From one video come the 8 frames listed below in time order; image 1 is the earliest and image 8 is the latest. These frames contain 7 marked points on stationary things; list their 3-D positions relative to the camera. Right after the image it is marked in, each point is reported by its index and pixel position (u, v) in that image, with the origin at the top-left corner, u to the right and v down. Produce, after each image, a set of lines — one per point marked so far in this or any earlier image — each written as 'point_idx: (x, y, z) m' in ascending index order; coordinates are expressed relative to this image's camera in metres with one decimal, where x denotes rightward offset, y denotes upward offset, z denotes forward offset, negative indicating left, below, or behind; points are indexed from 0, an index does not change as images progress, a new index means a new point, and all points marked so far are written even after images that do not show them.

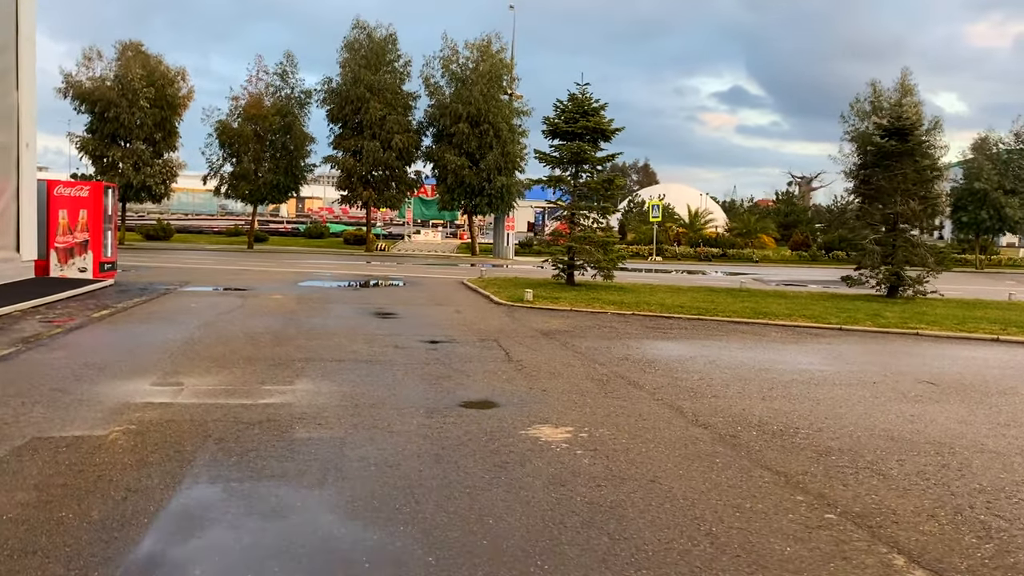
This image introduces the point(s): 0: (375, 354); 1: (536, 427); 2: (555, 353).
0: (-1.6, -0.7, +9.8) m
1: (+0.2, -1.0, +6.4) m
2: (+0.5, -0.8, +10.0) m
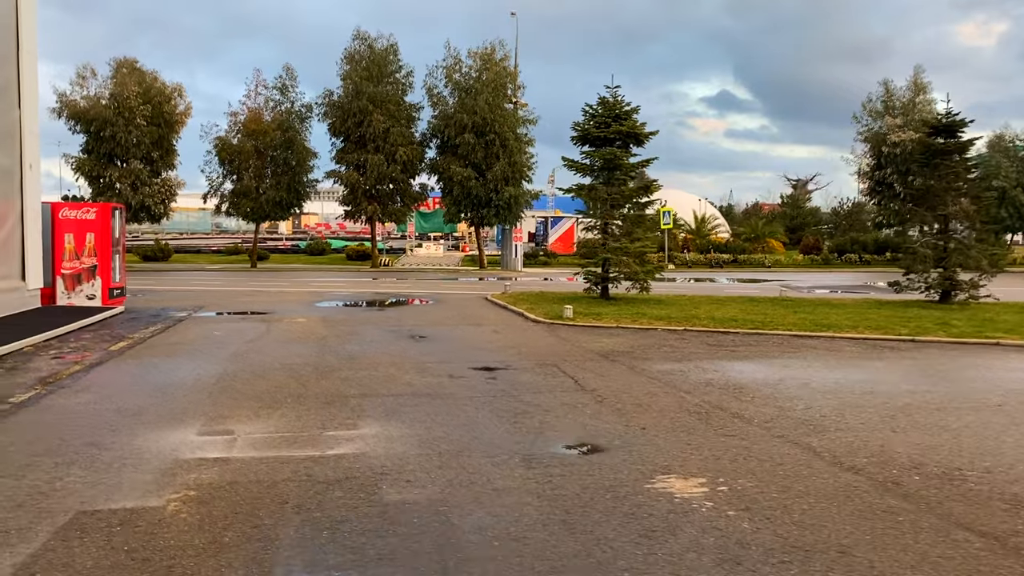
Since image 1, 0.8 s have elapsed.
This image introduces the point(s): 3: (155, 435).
0: (-0.8, -1.0, +8.8) m
1: (+1.0, -1.2, +5.5) m
2: (+1.2, -1.0, +9.1) m
3: (-2.8, -1.1, +6.6) m
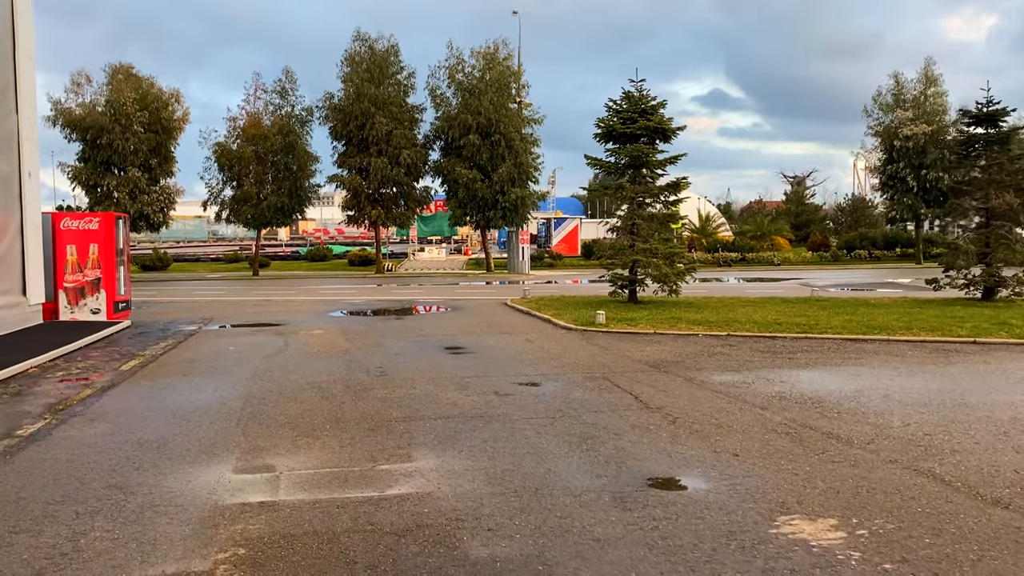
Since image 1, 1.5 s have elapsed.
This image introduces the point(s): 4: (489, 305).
0: (-0.3, -1.1, +8.1) m
1: (+1.5, -1.3, +4.7) m
2: (+1.8, -1.0, +8.3) m
3: (-2.2, -1.3, +5.8) m
4: (-0.5, -0.4, +19.7) m
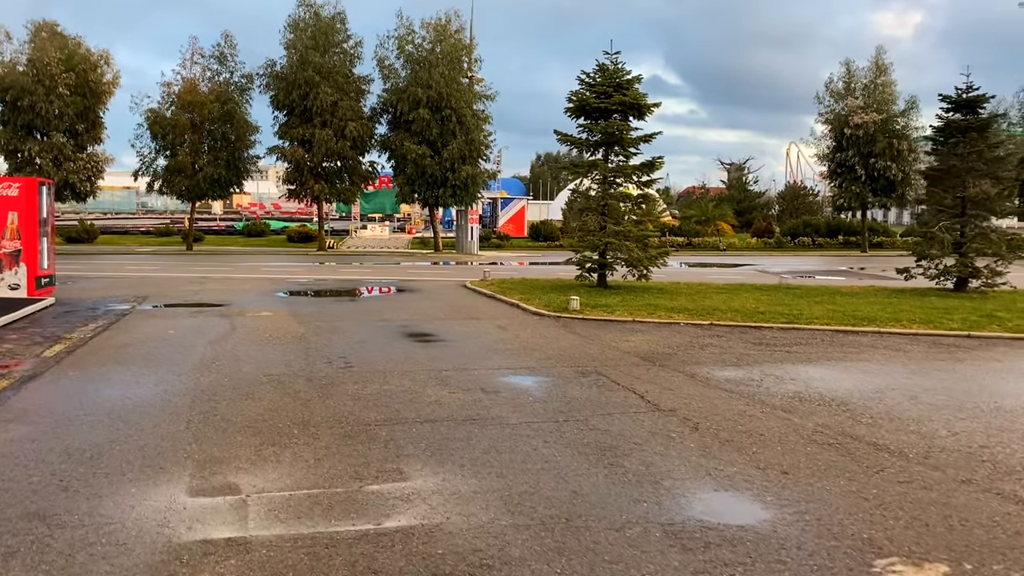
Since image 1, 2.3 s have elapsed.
0: (-0.4, -1.0, +7.1) m
1: (+1.7, -1.2, +3.8) m
2: (+1.7, -0.9, +7.5) m
3: (-2.1, -1.1, +4.7) m
4: (-1.4, 0.0, +18.7) m
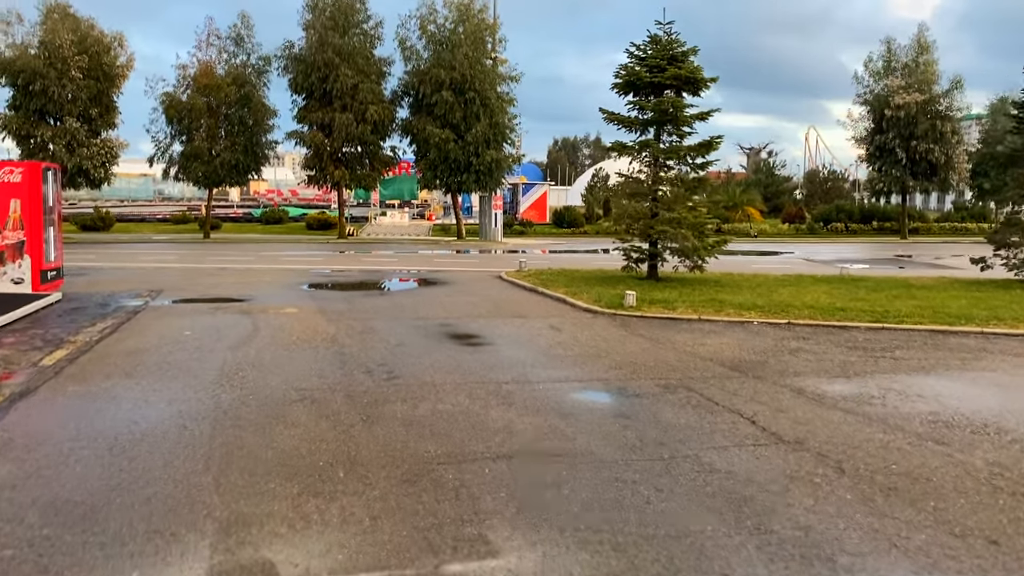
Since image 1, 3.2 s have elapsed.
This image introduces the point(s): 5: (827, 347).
0: (+0.2, -1.0, +5.8) m
1: (+2.2, -1.3, +2.6) m
2: (+2.3, -0.9, +6.2) m
3: (-1.6, -1.2, +3.5) m
4: (-0.6, +0.2, +17.4) m
5: (+3.4, -0.6, +9.3) m
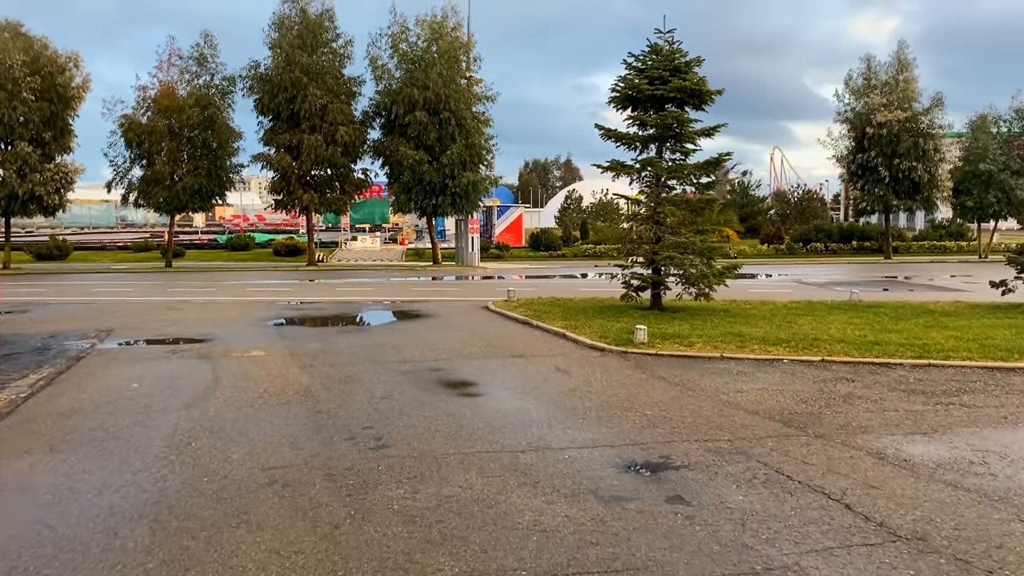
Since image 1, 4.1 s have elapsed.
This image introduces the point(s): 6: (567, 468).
0: (+0.4, -1.3, +4.5) m
1: (+2.5, -1.5, +1.3) m
2: (+2.4, -1.2, +4.9) m
3: (-1.3, -1.5, +2.1) m
4: (-0.9, -0.4, +16.1) m
5: (+3.5, -1.0, +8.1) m
6: (+0.4, -1.2, +5.7) m
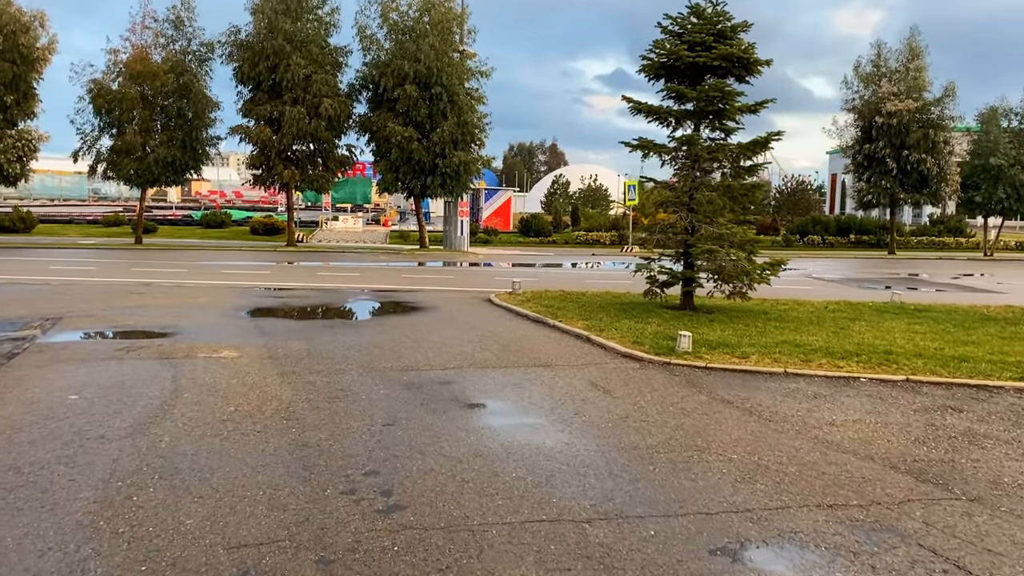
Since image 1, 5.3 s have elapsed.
0: (+0.8, -1.4, +2.9) m
1: (+2.9, -1.7, -0.3) m
2: (+2.8, -1.3, +3.3) m
3: (-0.9, -1.5, +0.4) m
4: (-0.8, -0.2, +14.4) m
5: (+3.7, -1.0, +6.5) m
6: (+0.7, -1.2, +4.0) m
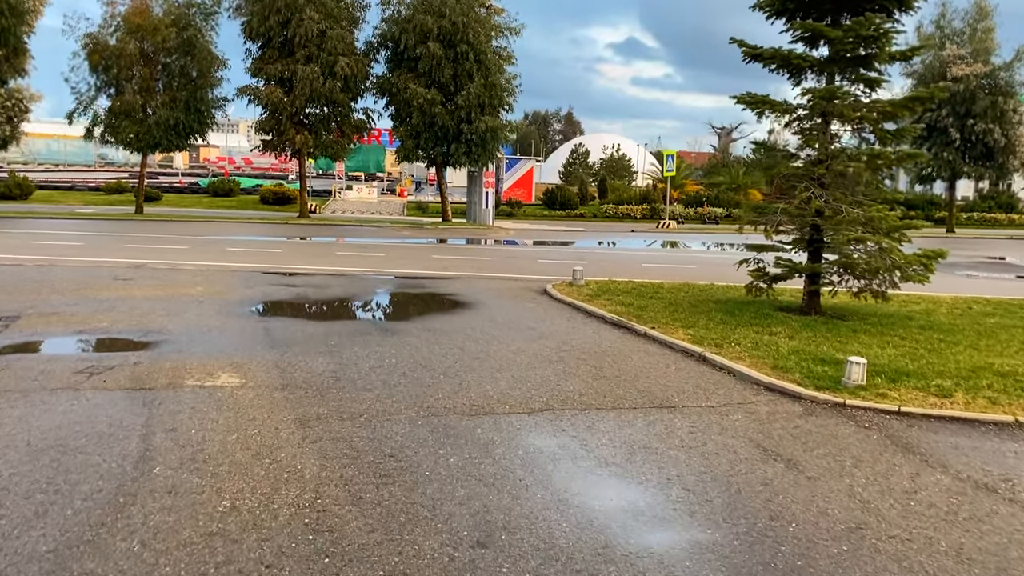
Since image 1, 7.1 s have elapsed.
0: (+1.5, -1.6, +0.4) m
1: (+3.6, -2.1, -2.8) m
2: (+3.5, -1.6, +0.8) m
3: (-0.2, -1.9, -2.1) m
4: (+0.1, -0.1, +11.8) m
5: (+4.5, -1.2, +4.0) m
6: (+1.4, -1.5, +1.5) m
